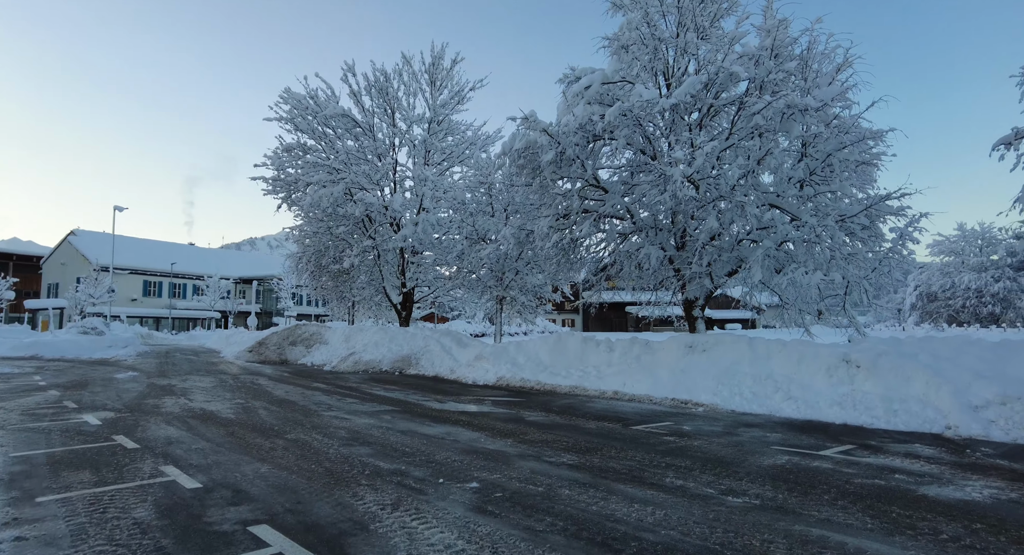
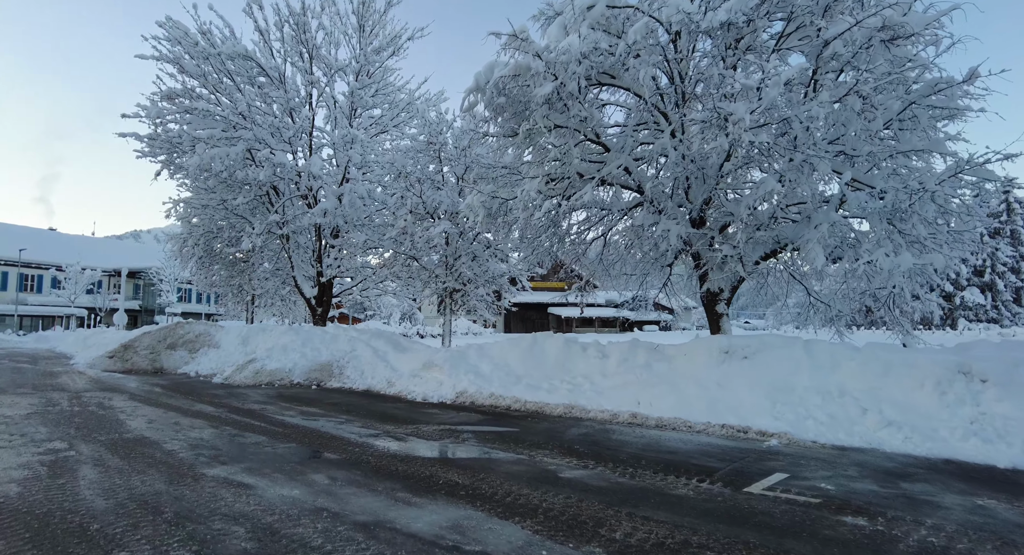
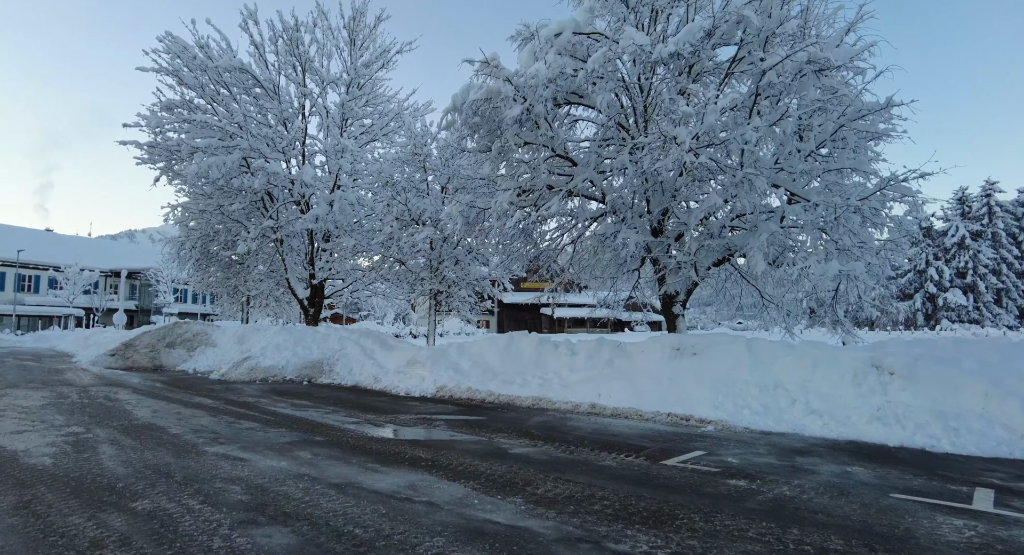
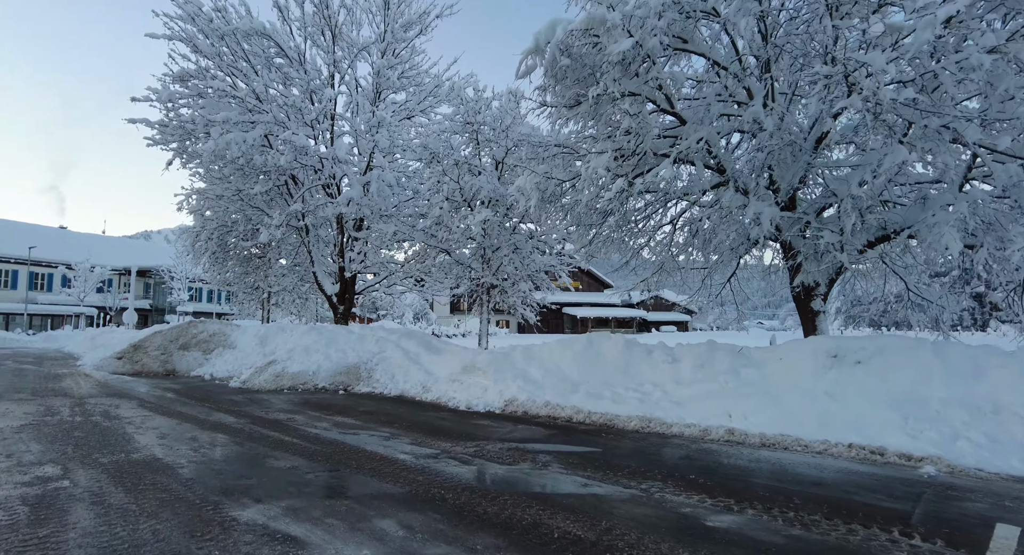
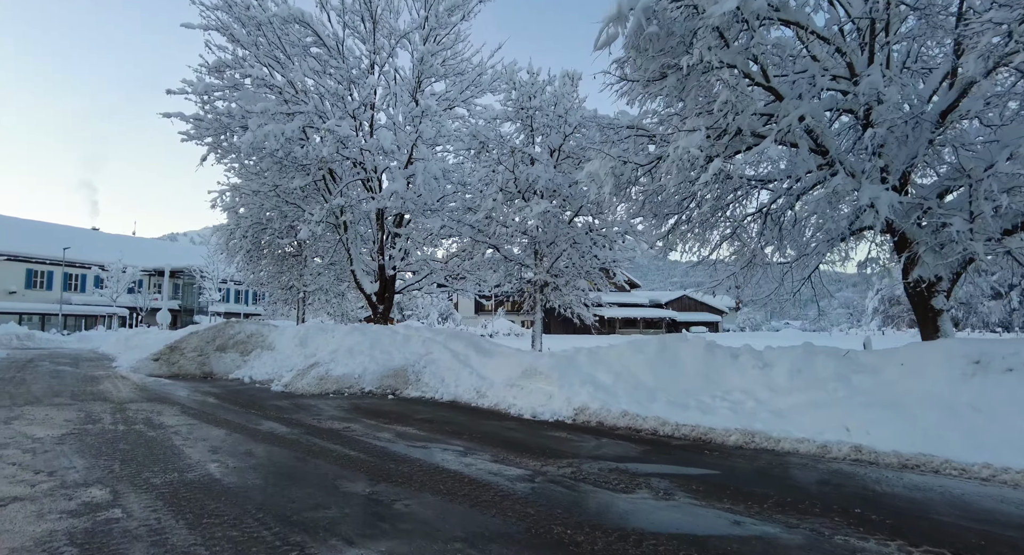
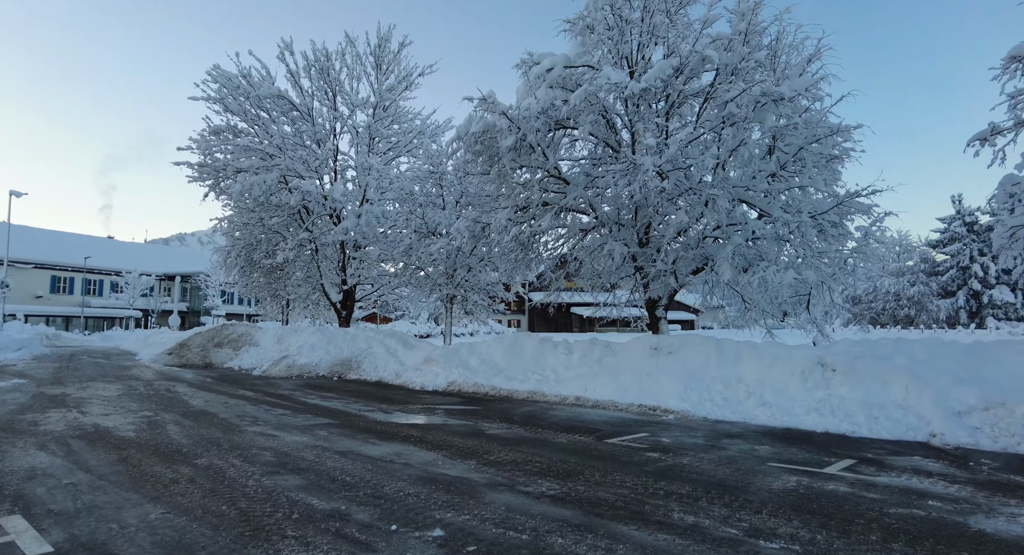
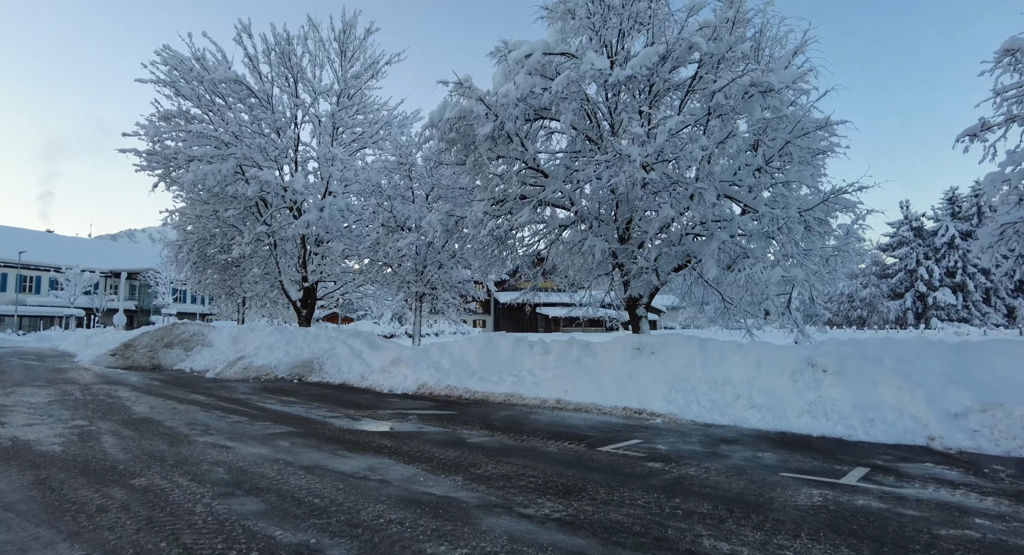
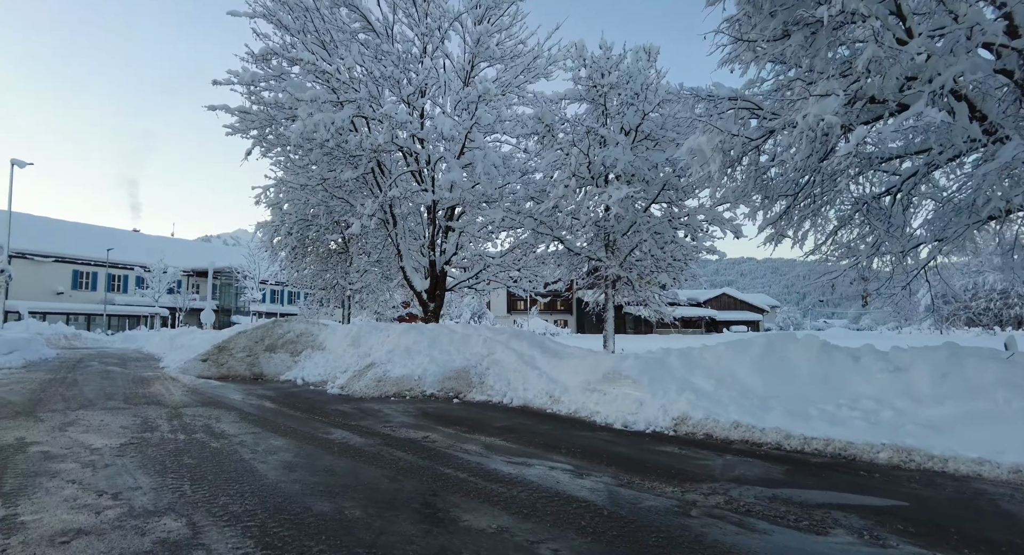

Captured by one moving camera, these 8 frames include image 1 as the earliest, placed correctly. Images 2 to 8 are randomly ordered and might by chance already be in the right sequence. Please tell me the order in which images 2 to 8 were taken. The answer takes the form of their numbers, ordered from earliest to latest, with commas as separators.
6, 7, 3, 2, 4, 5, 8
